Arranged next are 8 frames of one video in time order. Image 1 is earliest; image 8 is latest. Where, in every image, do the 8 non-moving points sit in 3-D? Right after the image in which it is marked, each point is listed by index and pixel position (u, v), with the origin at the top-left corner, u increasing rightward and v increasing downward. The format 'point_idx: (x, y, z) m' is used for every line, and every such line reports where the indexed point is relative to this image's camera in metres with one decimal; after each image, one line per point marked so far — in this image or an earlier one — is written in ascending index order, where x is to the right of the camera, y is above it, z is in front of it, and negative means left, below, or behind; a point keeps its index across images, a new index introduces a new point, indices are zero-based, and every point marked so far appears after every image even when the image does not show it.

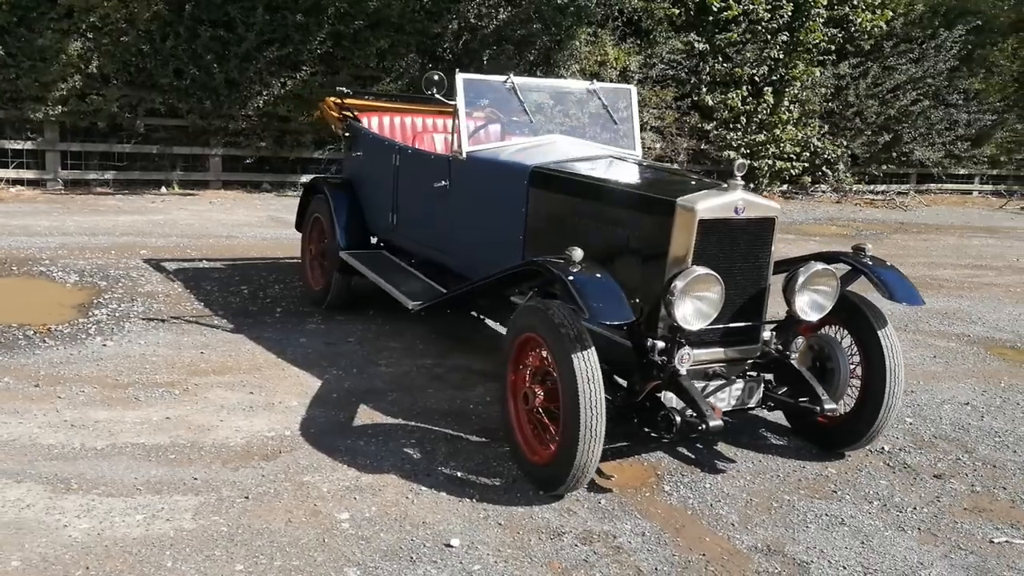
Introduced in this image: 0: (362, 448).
0: (-0.6, -0.6, +4.0) m
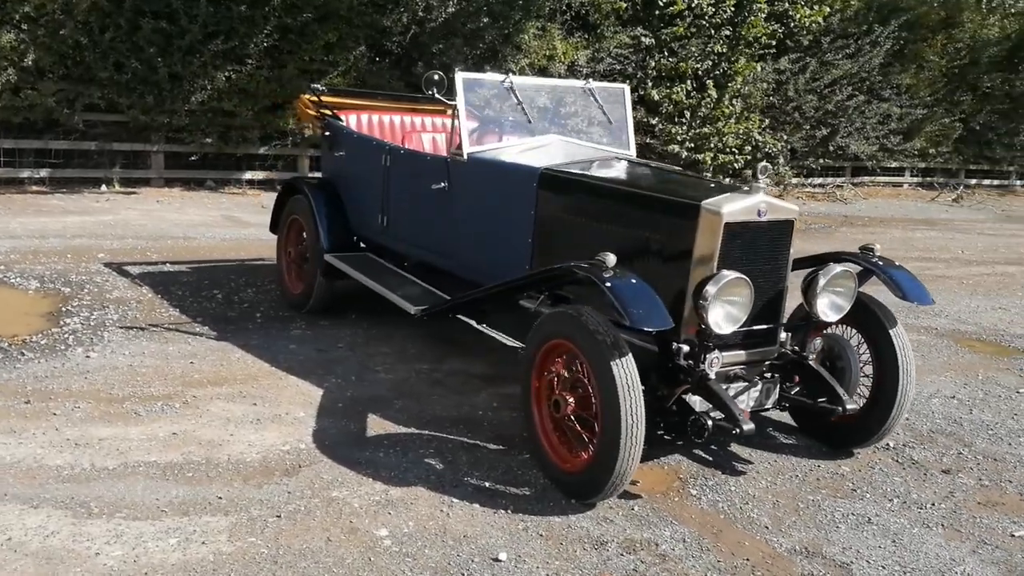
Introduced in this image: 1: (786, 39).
0: (-0.5, -0.7, +3.9) m
1: (+3.6, +3.3, +13.3) m
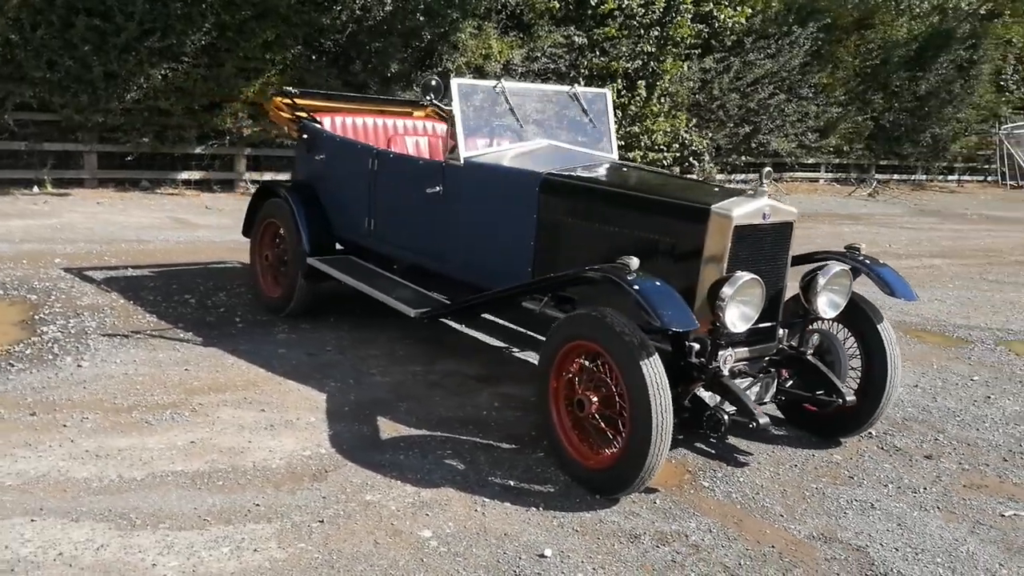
0: (-0.4, -0.7, +3.9) m
1: (+2.7, +3.4, +13.6) m
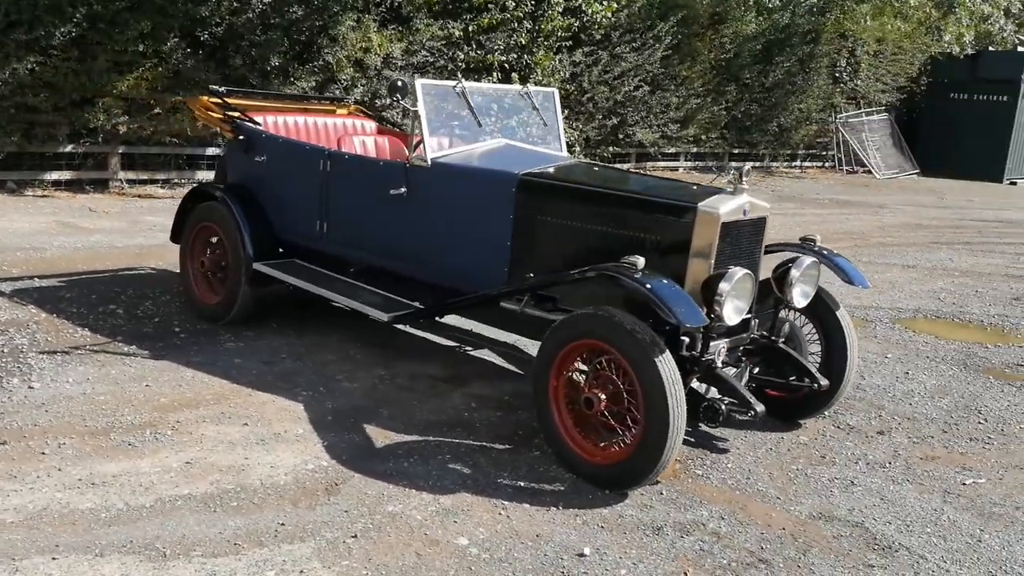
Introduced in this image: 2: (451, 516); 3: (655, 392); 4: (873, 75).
0: (-0.4, -0.7, +3.9) m
1: (+1.0, +3.5, +13.9) m
2: (-0.2, -0.8, +3.5) m
3: (+0.5, -0.4, +3.6) m
4: (+6.5, +3.8, +18.1) m
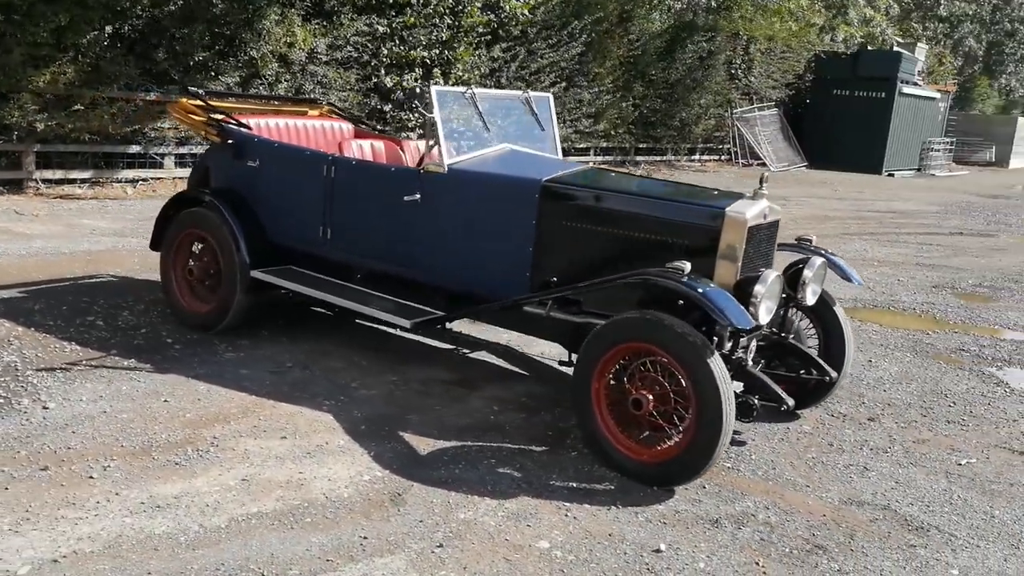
0: (-0.2, -0.7, +3.9) m
1: (-0.2, +3.6, +14.0) m
2: (0.0, -0.8, +3.6) m
3: (+0.7, -0.4, +3.8) m
4: (+4.7, +4.1, +18.9) m
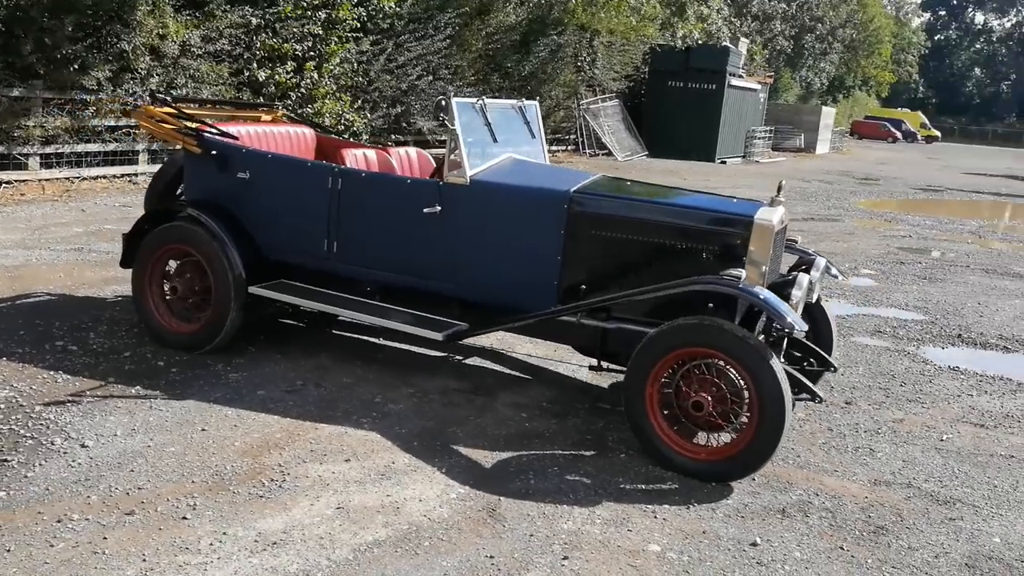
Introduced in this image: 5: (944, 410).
0: (+0.1, -0.8, +4.0) m
1: (-2.0, +3.7, +13.8) m
2: (+0.4, -0.9, +3.7) m
3: (+1.0, -0.4, +4.0) m
4: (+1.8, +4.3, +19.5) m
5: (+2.4, -0.7, +5.7) m
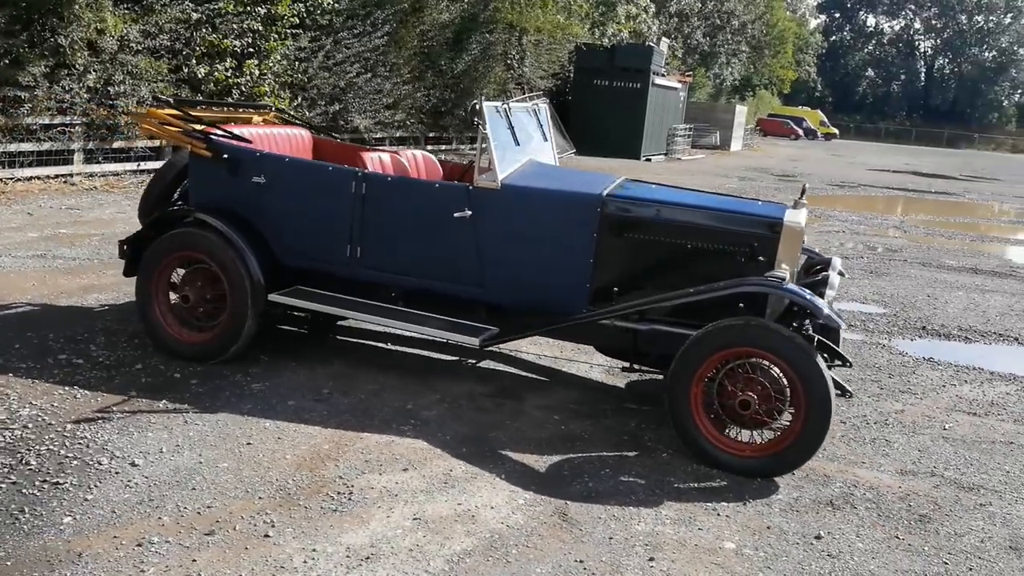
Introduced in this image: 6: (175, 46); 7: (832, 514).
0: (+0.3, -0.8, +4.0) m
1: (-2.8, +3.6, +13.6) m
2: (+0.7, -0.9, +3.8) m
3: (+1.2, -0.4, +4.2) m
4: (+0.4, +4.4, +19.6) m
5: (+2.5, -0.7, +5.9) m
6: (-4.0, +2.8, +11.8) m
7: (+1.3, -0.9, +4.0) m
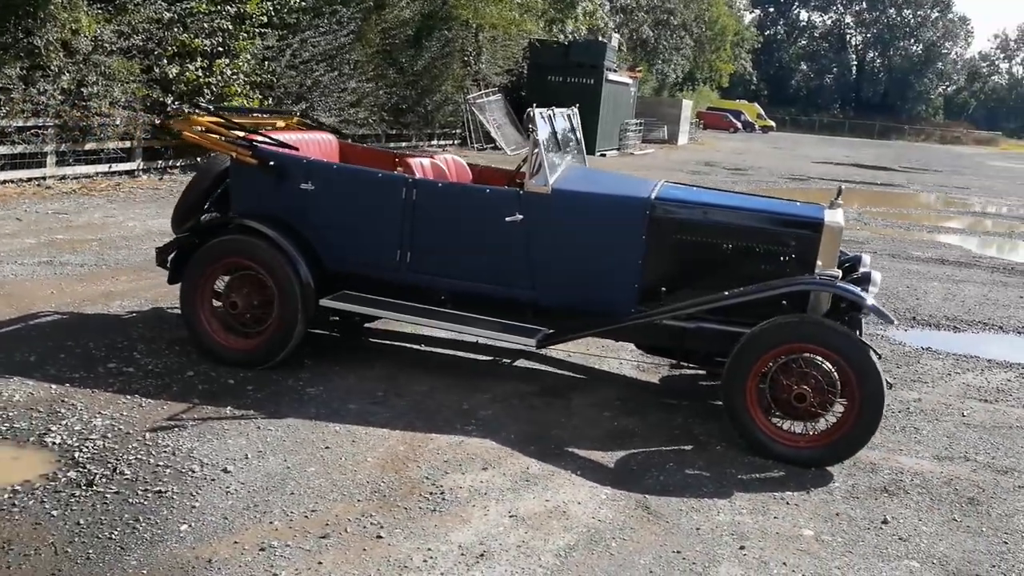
0: (+0.7, -0.8, +4.2) m
1: (-3.2, +3.6, +13.5) m
2: (+1.0, -0.9, +4.0) m
3: (+1.5, -0.4, +4.4) m
4: (-0.4, +4.5, +19.7) m
5: (+2.7, -0.6, +6.2) m
6: (-4.3, +2.8, +11.7) m
7: (+1.6, -0.9, +4.3) m
